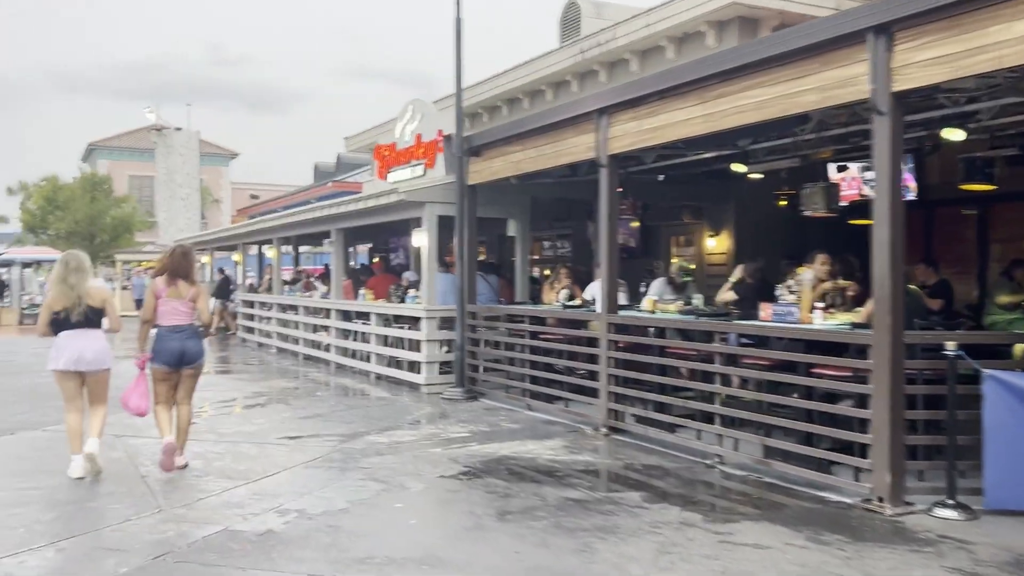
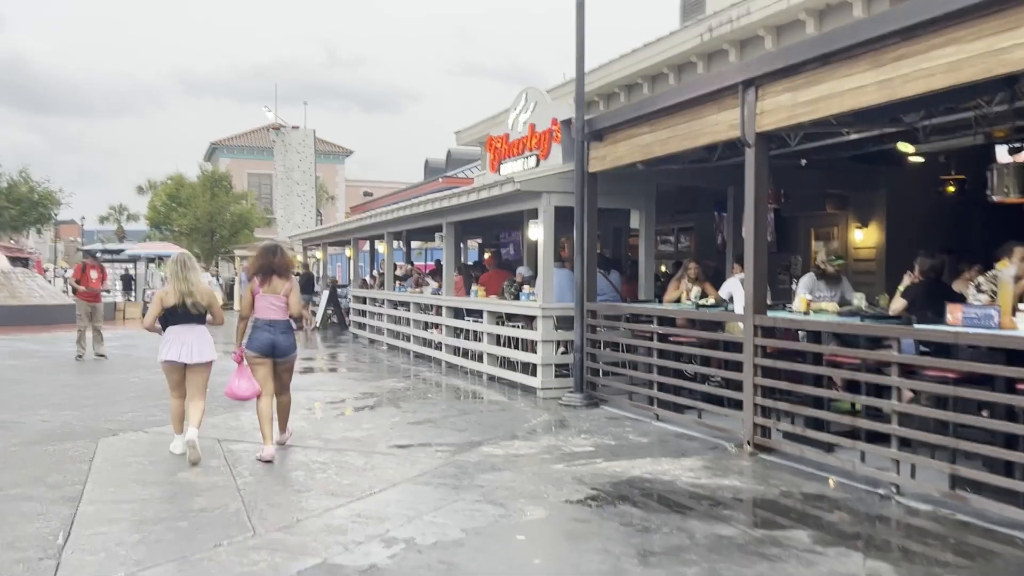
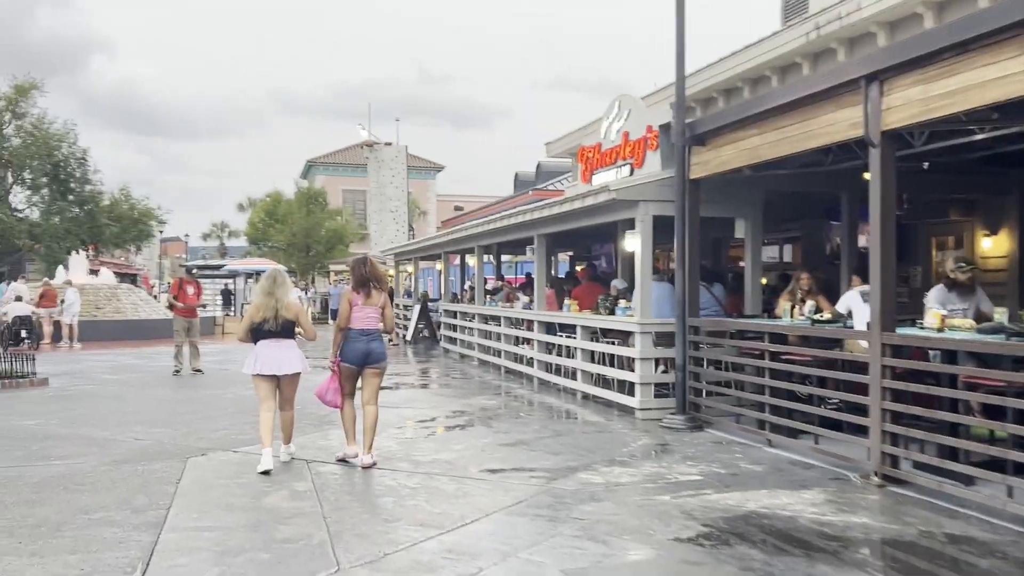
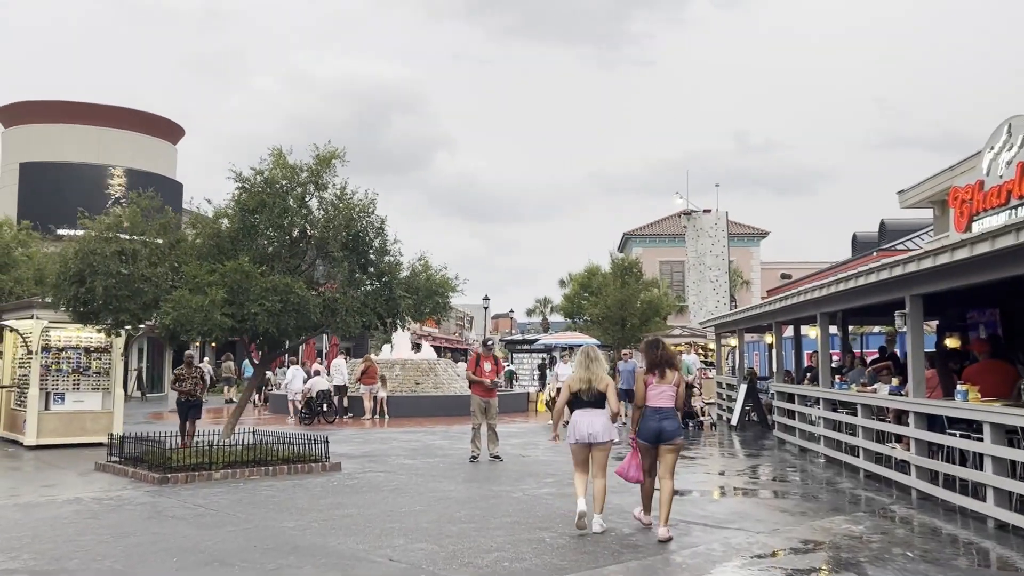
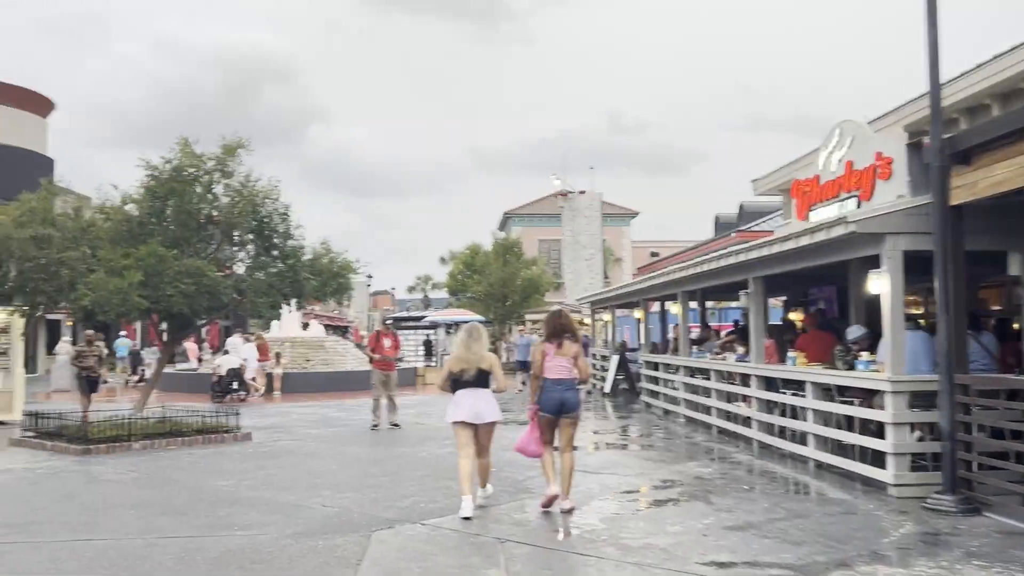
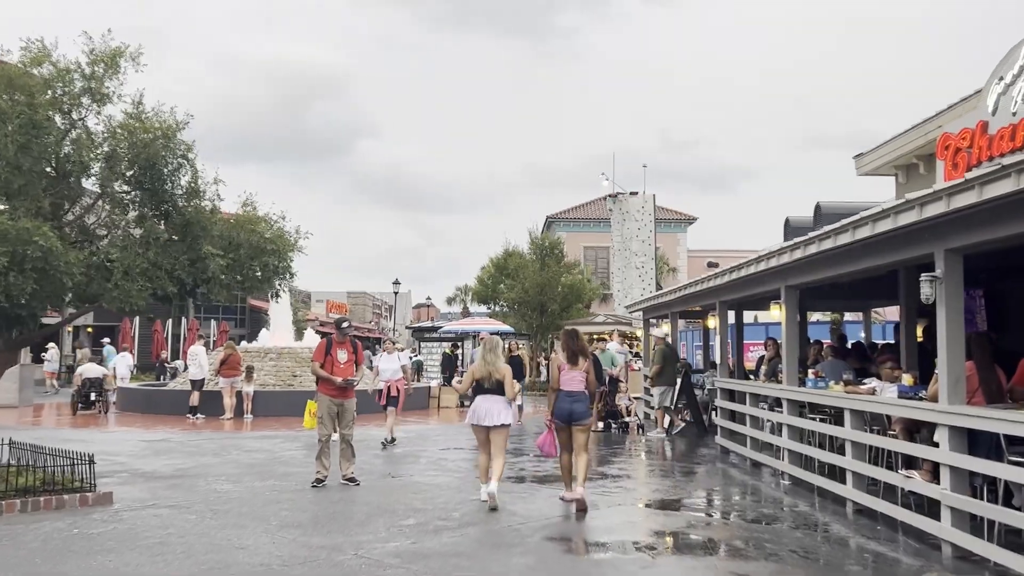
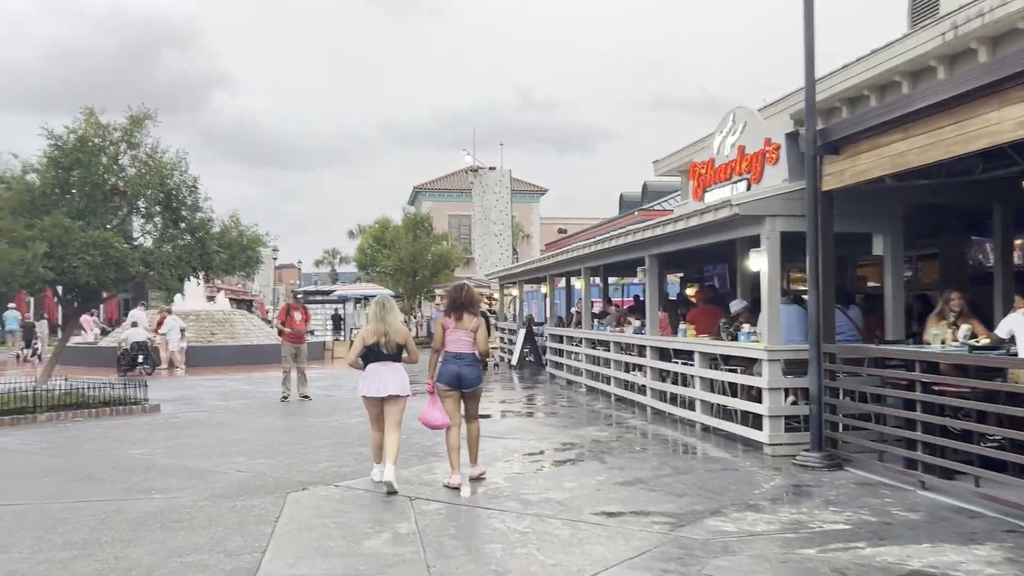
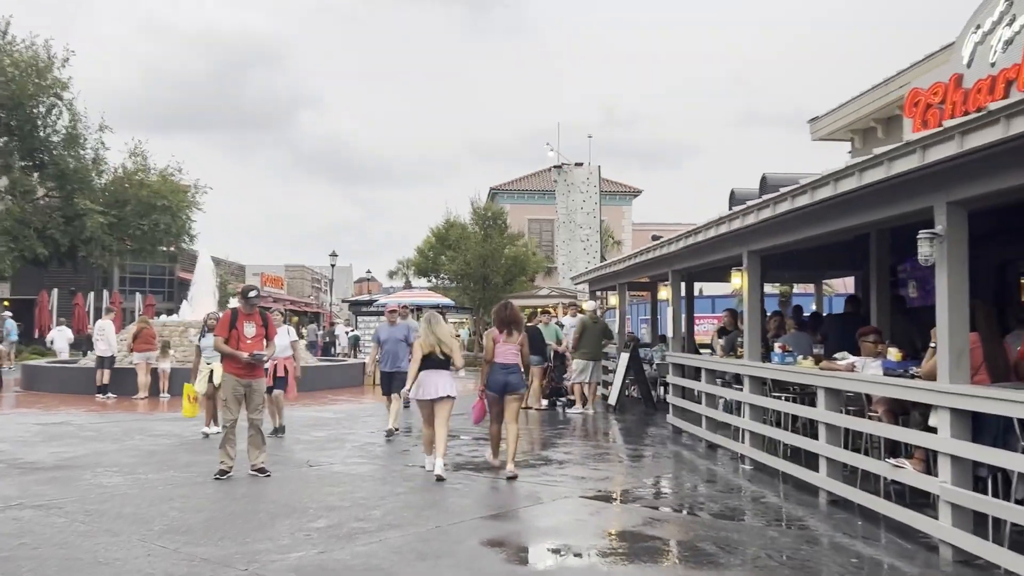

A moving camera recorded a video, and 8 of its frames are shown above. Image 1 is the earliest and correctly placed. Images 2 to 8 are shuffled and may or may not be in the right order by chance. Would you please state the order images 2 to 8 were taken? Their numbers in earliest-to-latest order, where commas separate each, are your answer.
2, 3, 7, 5, 4, 6, 8
